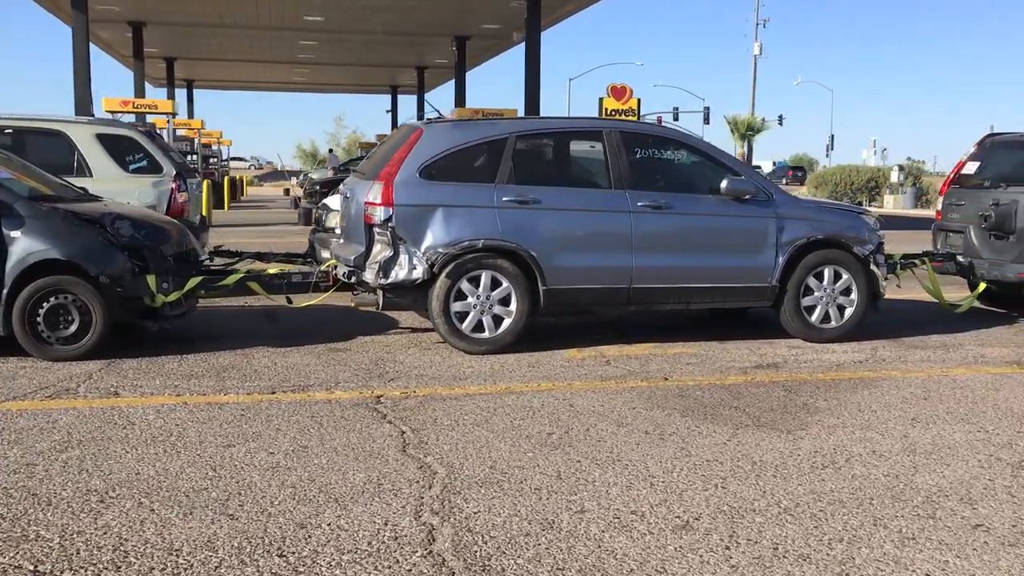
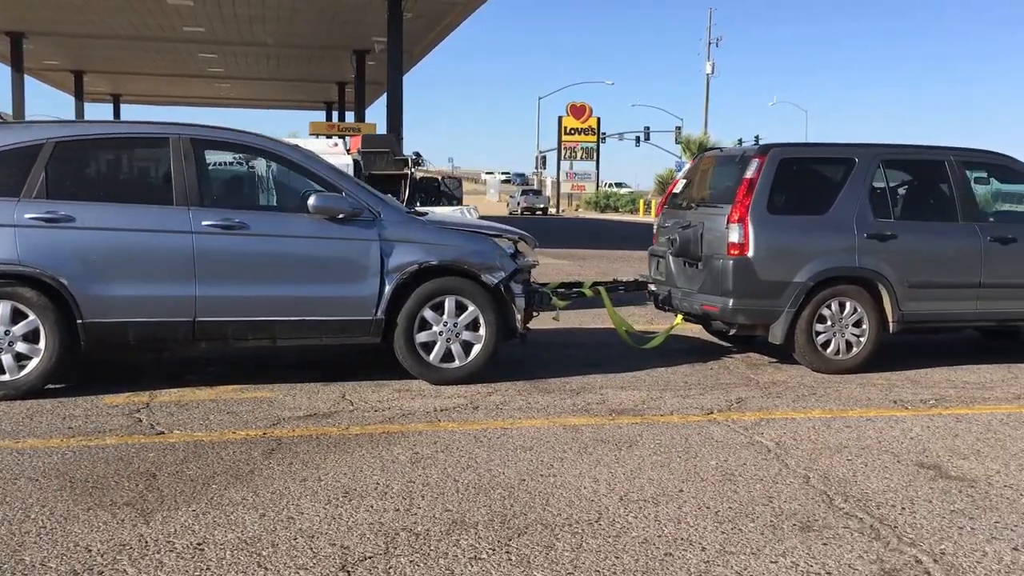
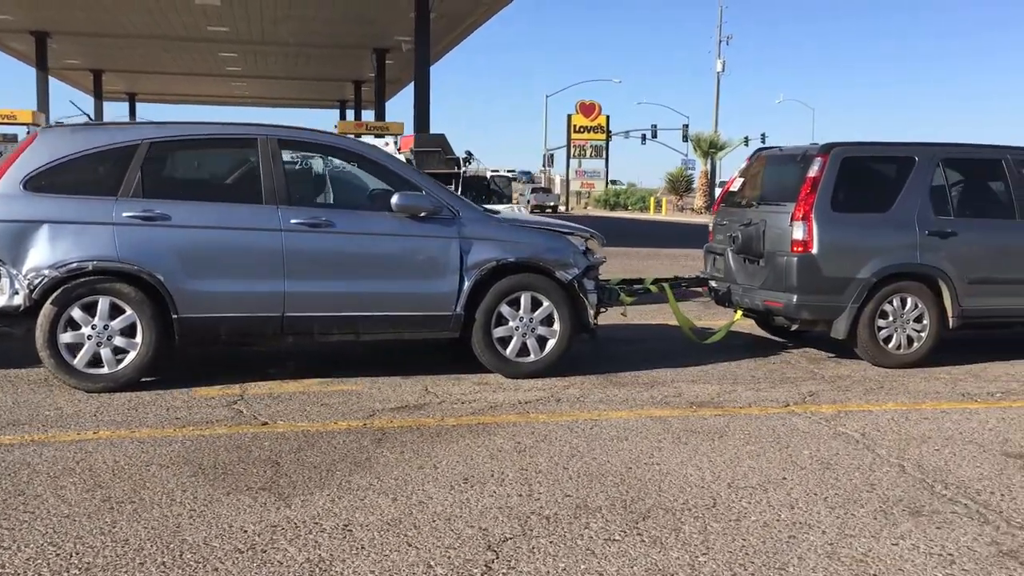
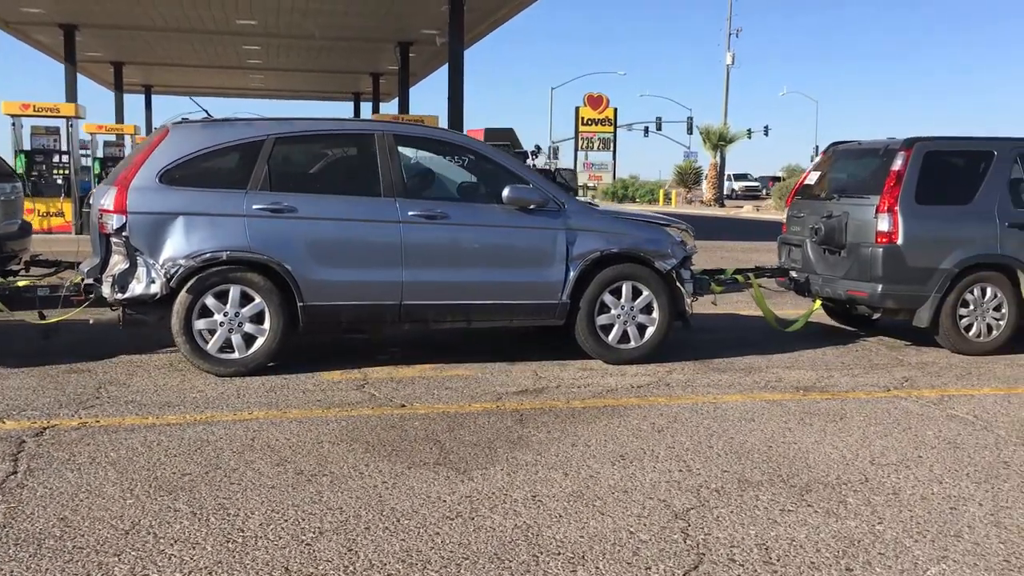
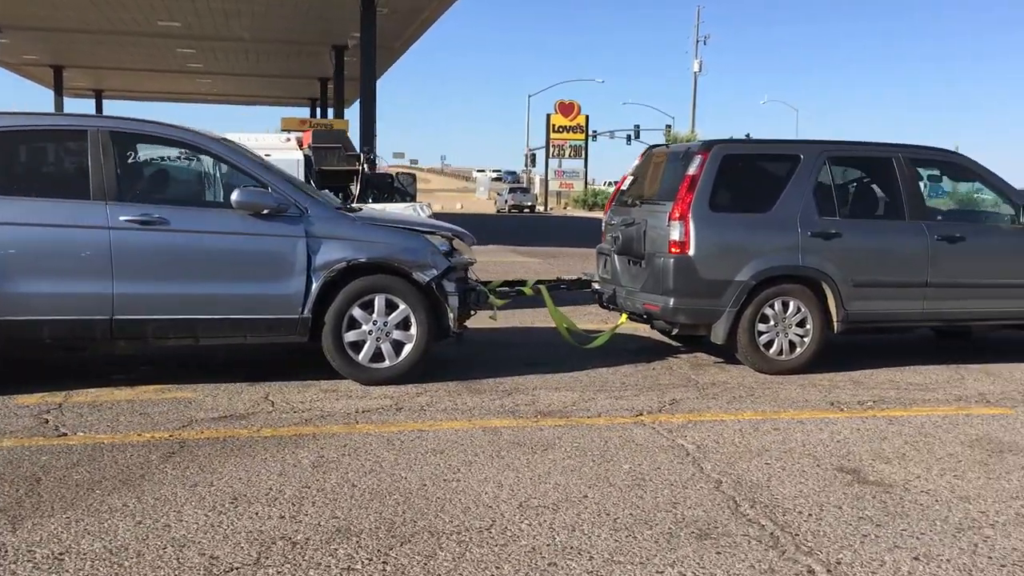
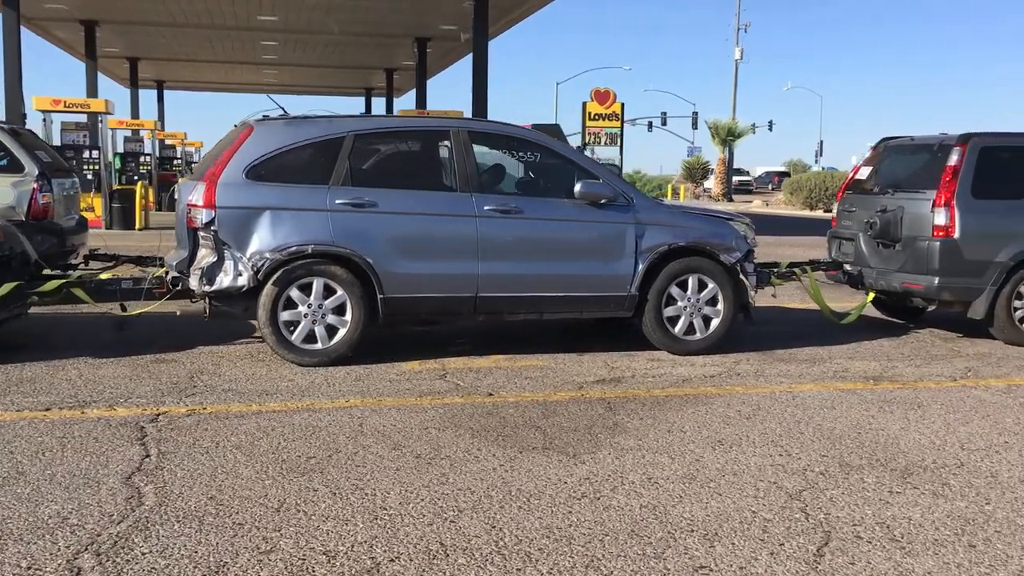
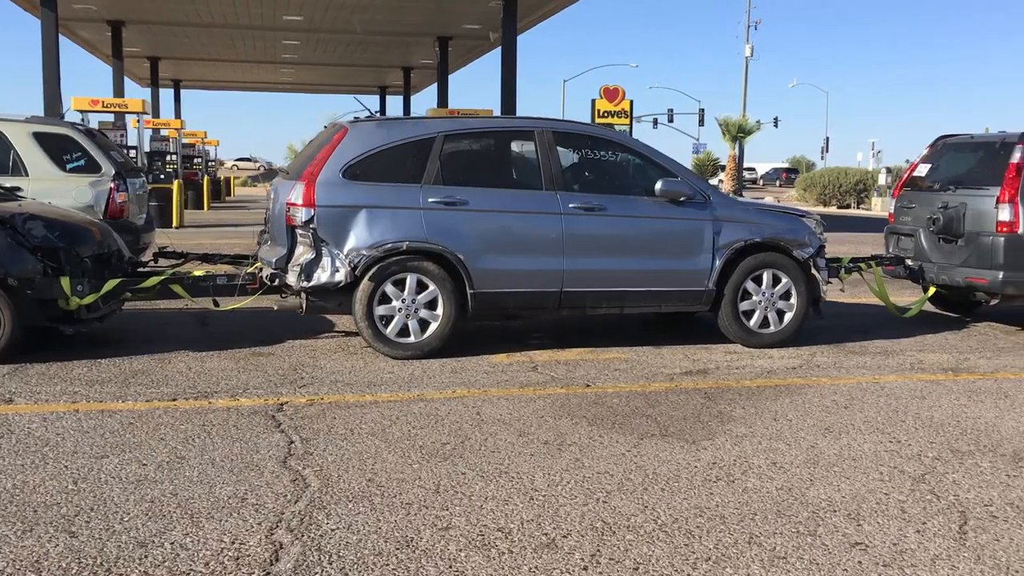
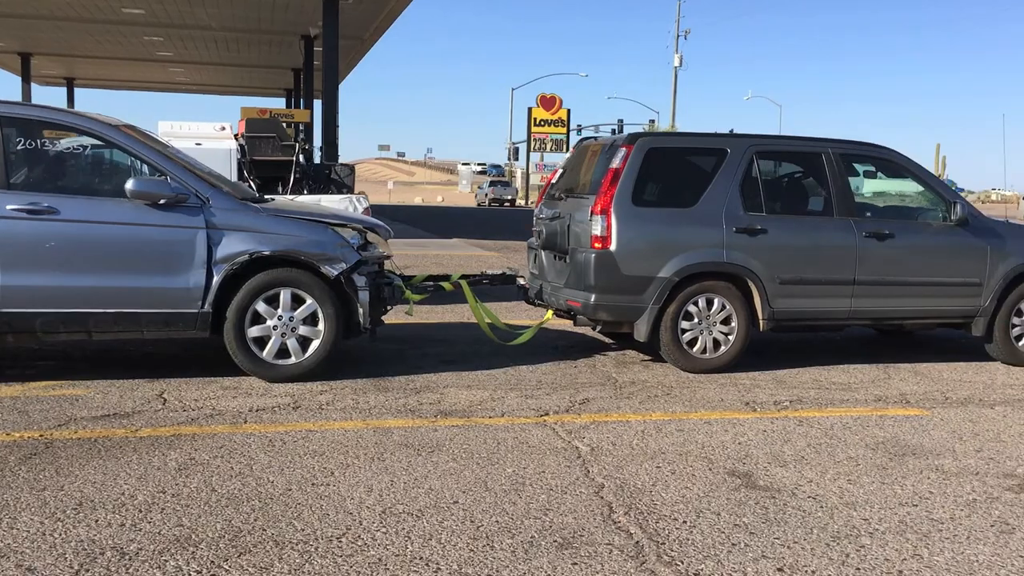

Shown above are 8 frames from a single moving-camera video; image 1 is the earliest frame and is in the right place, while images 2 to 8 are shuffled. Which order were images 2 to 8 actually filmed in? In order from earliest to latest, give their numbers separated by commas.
7, 6, 4, 3, 2, 5, 8
